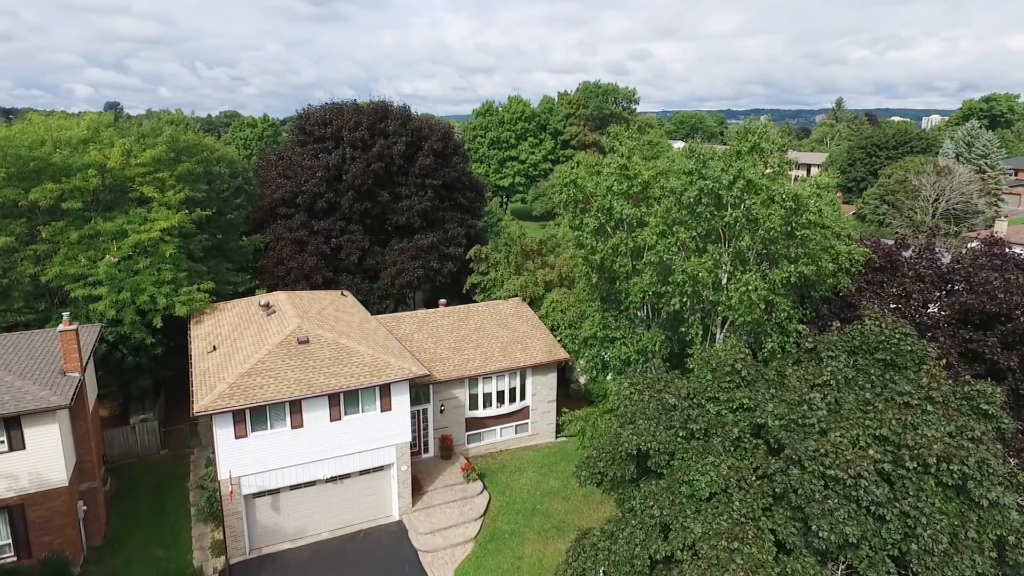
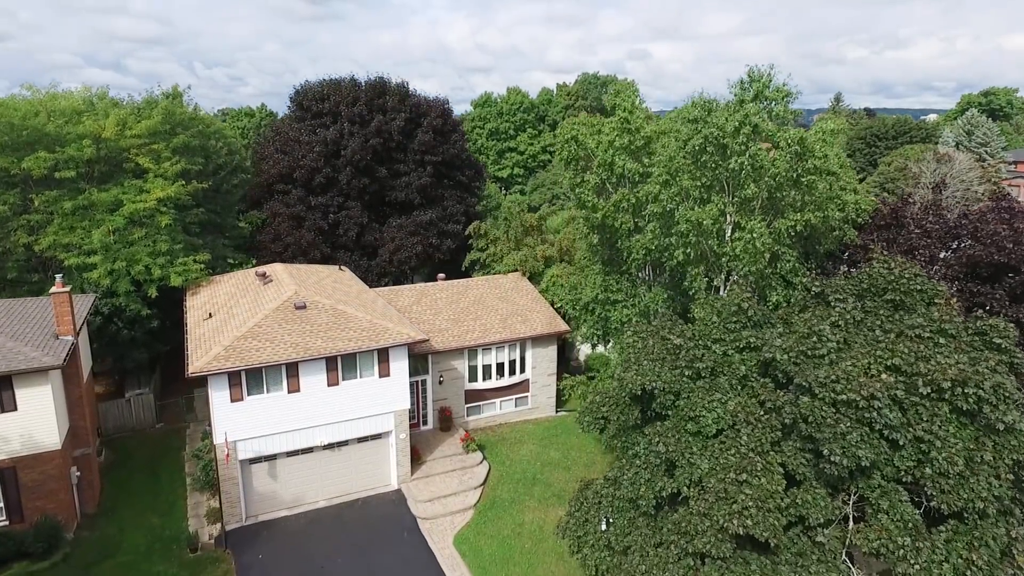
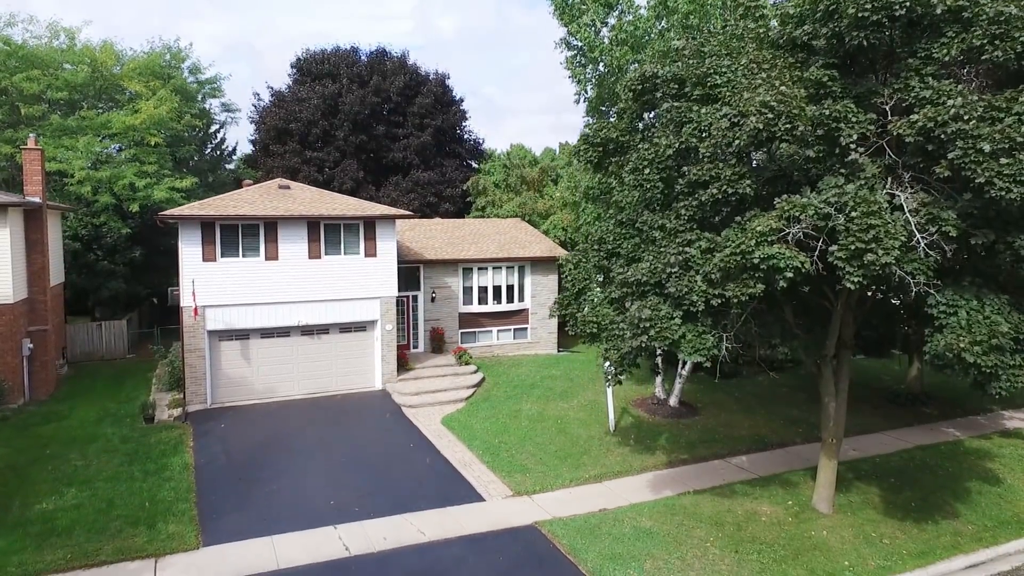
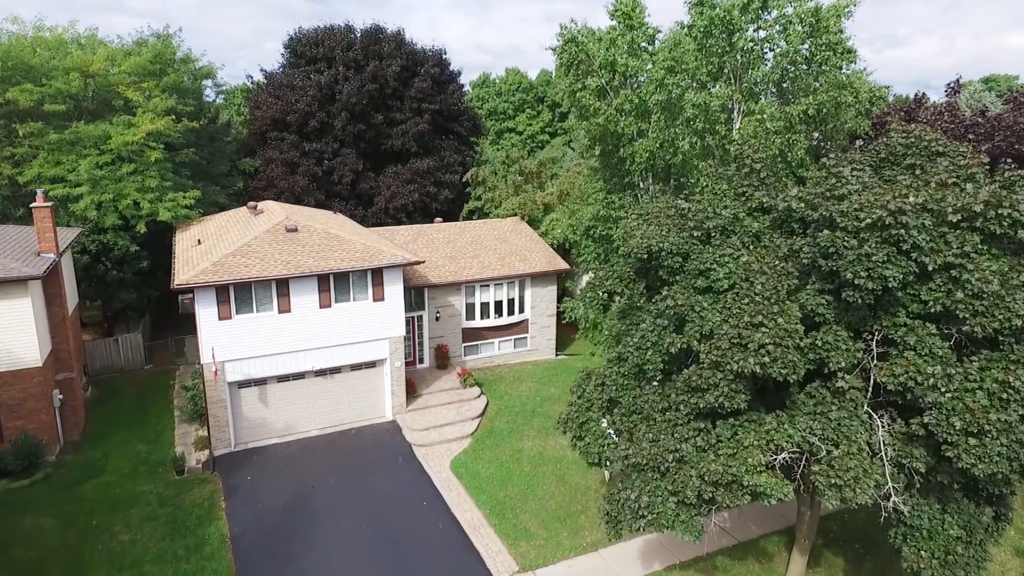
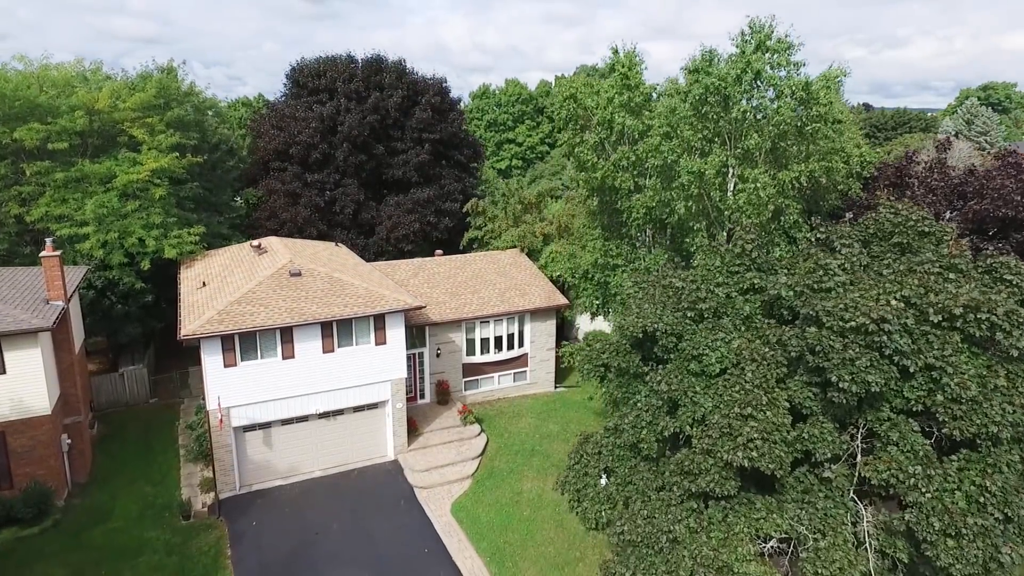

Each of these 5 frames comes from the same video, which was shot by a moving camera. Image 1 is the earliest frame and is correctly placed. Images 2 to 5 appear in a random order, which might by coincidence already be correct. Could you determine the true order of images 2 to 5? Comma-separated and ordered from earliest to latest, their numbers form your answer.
2, 5, 4, 3
